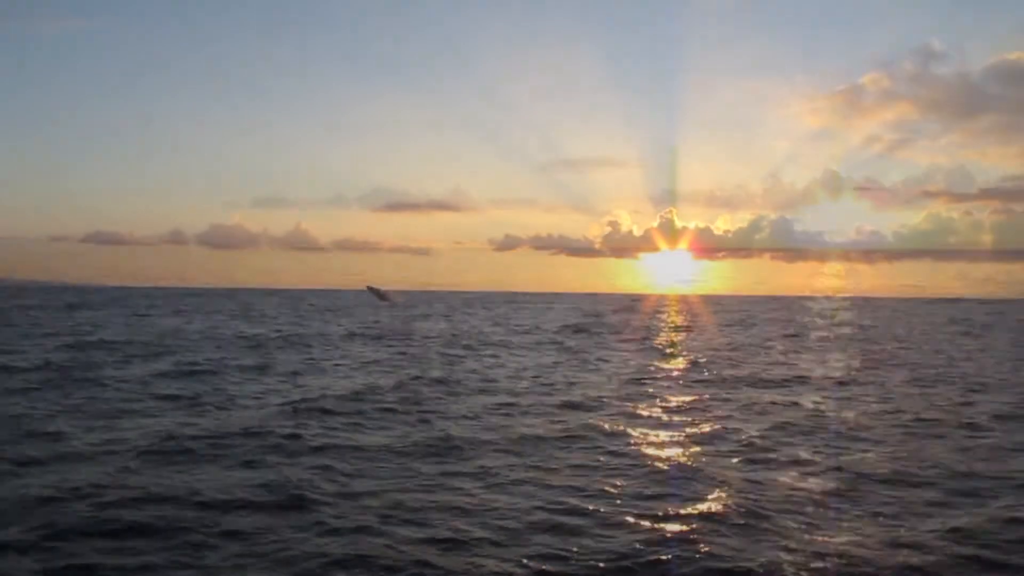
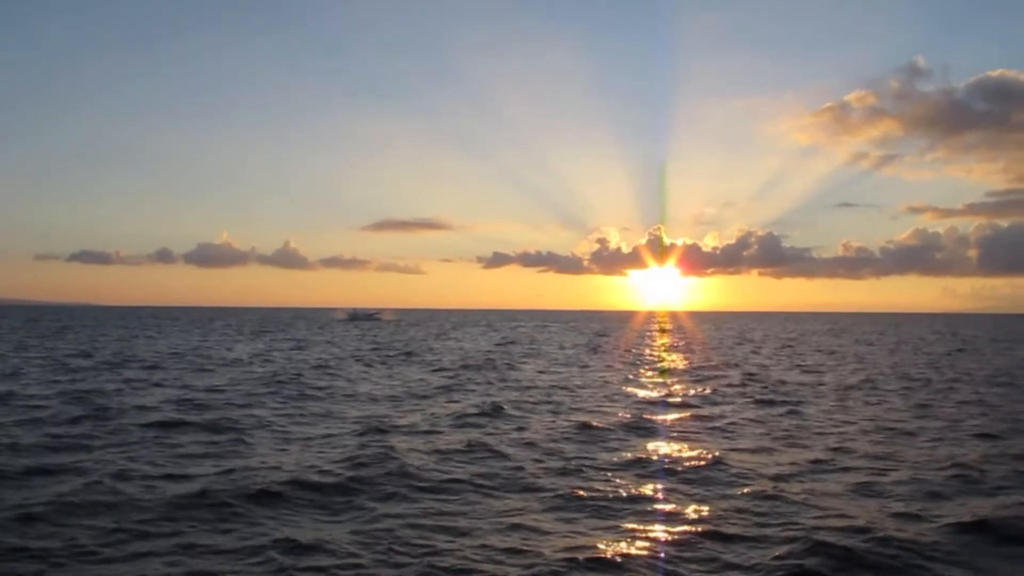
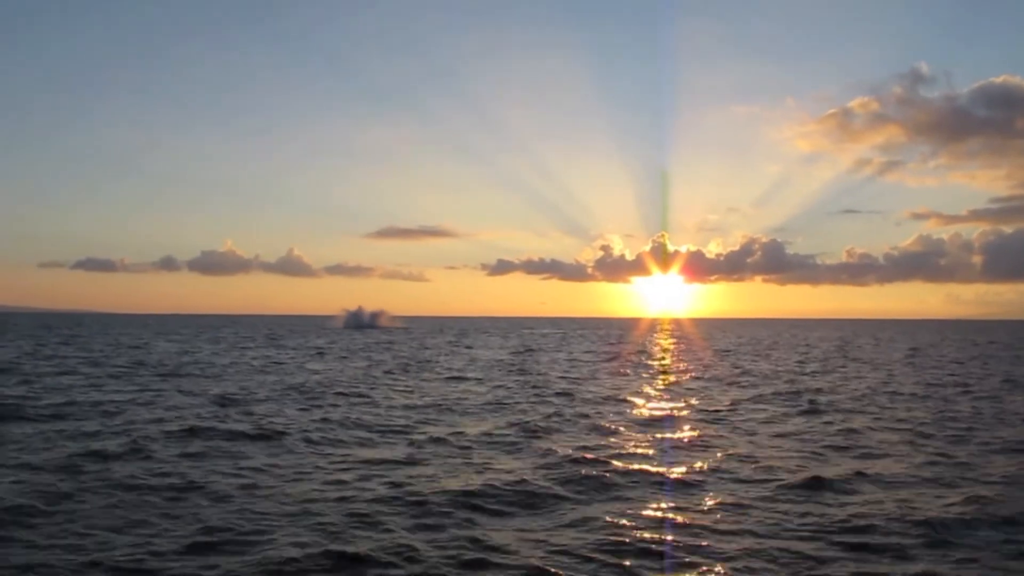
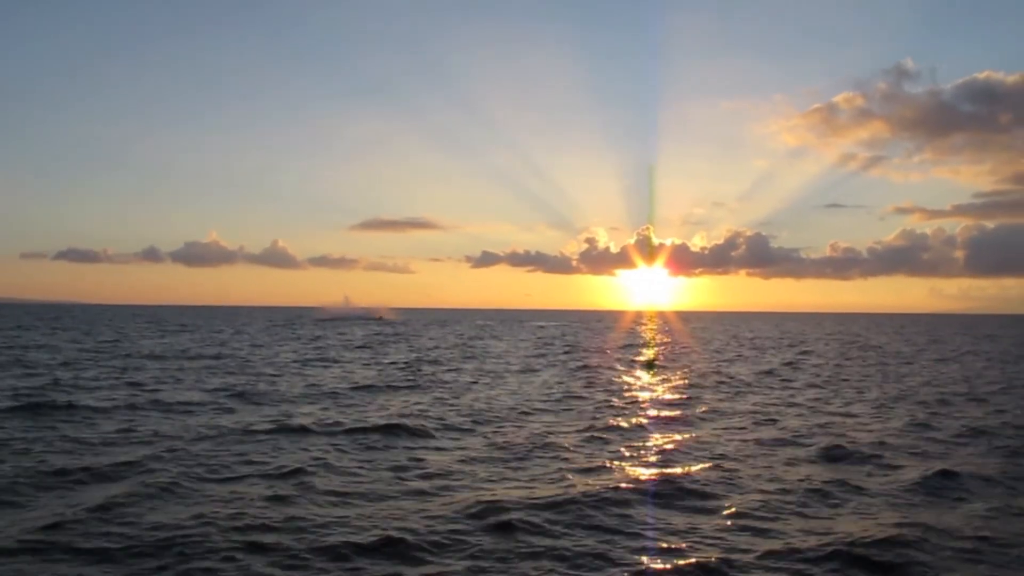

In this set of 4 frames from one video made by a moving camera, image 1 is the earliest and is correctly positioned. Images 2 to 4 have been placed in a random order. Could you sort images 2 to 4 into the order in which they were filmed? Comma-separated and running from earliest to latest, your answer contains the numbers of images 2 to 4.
2, 3, 4
